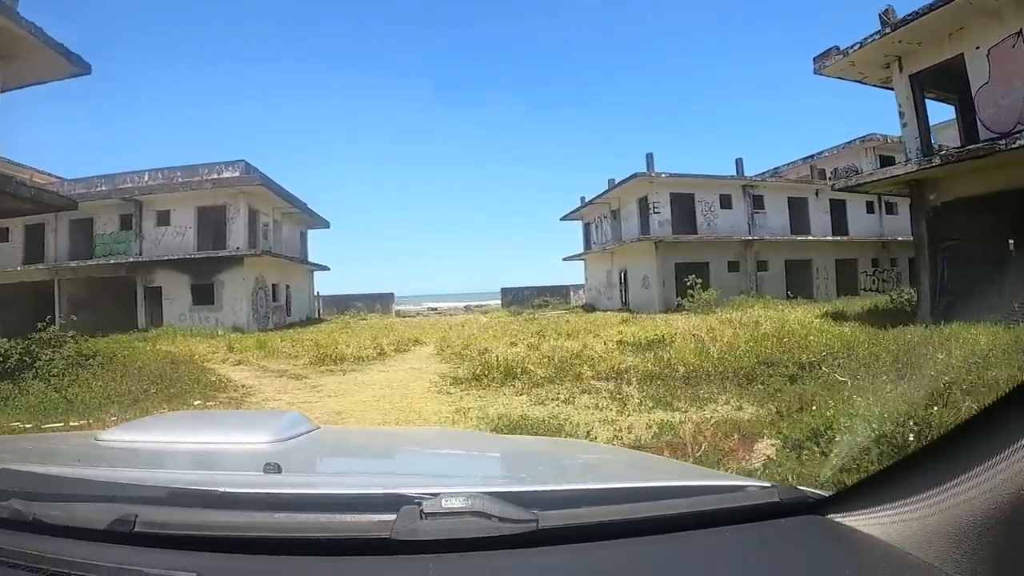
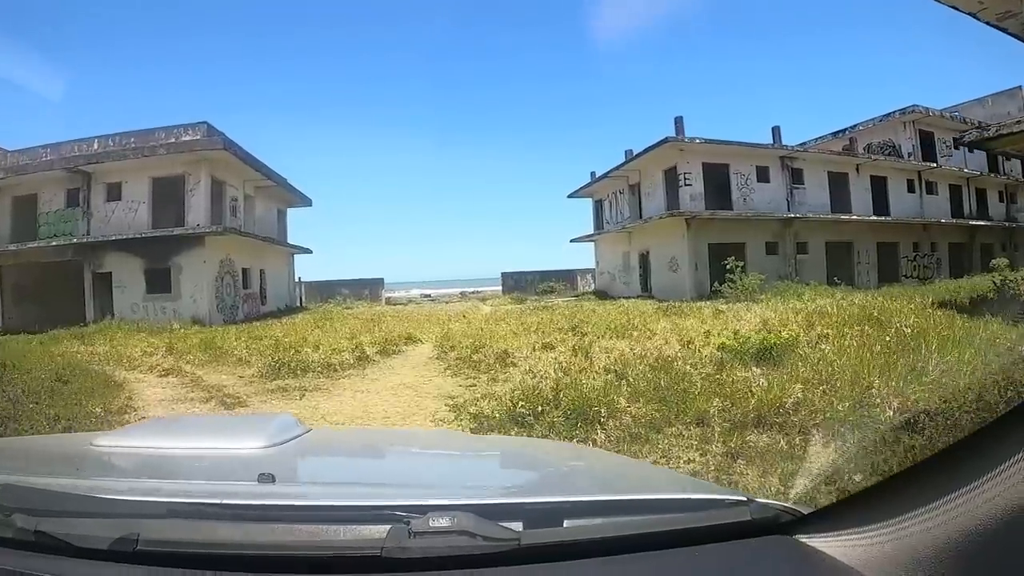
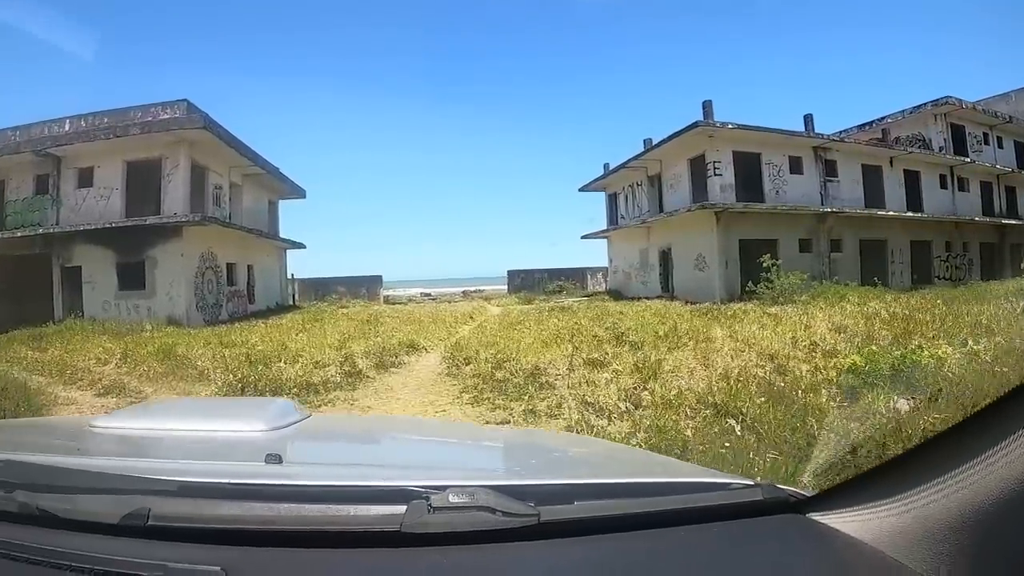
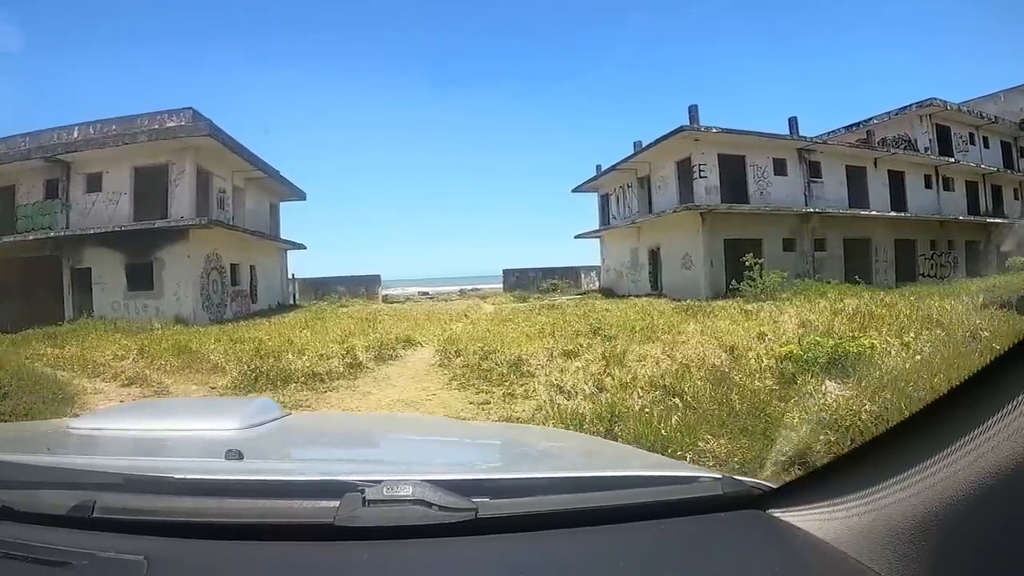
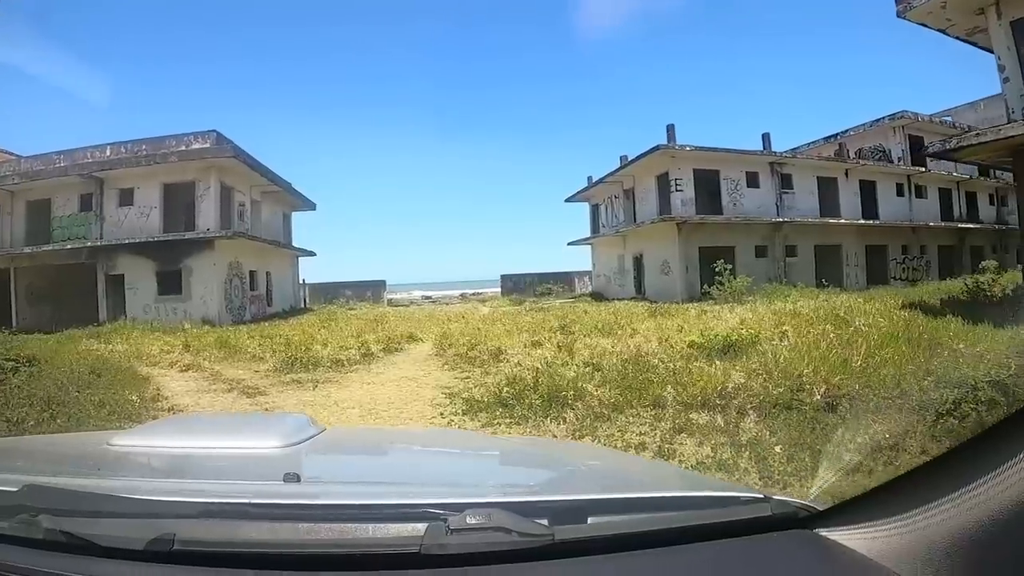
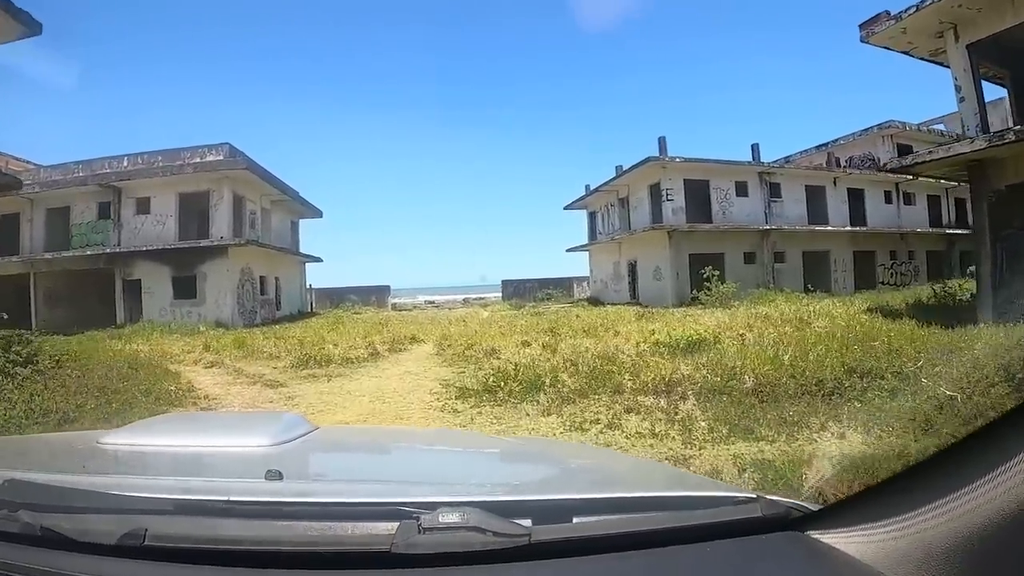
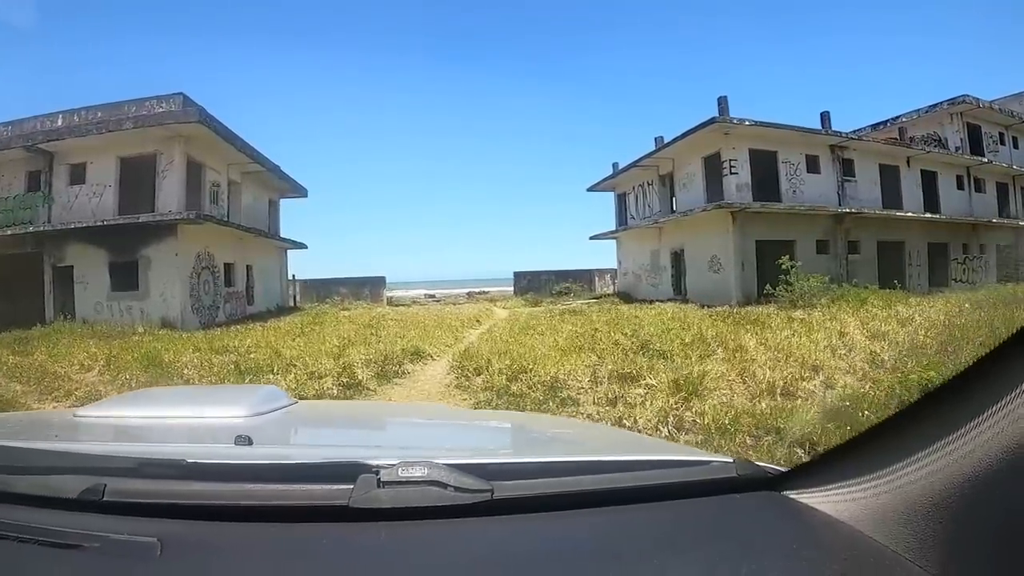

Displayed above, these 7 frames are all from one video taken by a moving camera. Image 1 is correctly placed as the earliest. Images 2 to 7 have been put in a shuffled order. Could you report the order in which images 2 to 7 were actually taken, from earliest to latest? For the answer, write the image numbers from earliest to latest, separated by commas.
6, 5, 2, 4, 3, 7
